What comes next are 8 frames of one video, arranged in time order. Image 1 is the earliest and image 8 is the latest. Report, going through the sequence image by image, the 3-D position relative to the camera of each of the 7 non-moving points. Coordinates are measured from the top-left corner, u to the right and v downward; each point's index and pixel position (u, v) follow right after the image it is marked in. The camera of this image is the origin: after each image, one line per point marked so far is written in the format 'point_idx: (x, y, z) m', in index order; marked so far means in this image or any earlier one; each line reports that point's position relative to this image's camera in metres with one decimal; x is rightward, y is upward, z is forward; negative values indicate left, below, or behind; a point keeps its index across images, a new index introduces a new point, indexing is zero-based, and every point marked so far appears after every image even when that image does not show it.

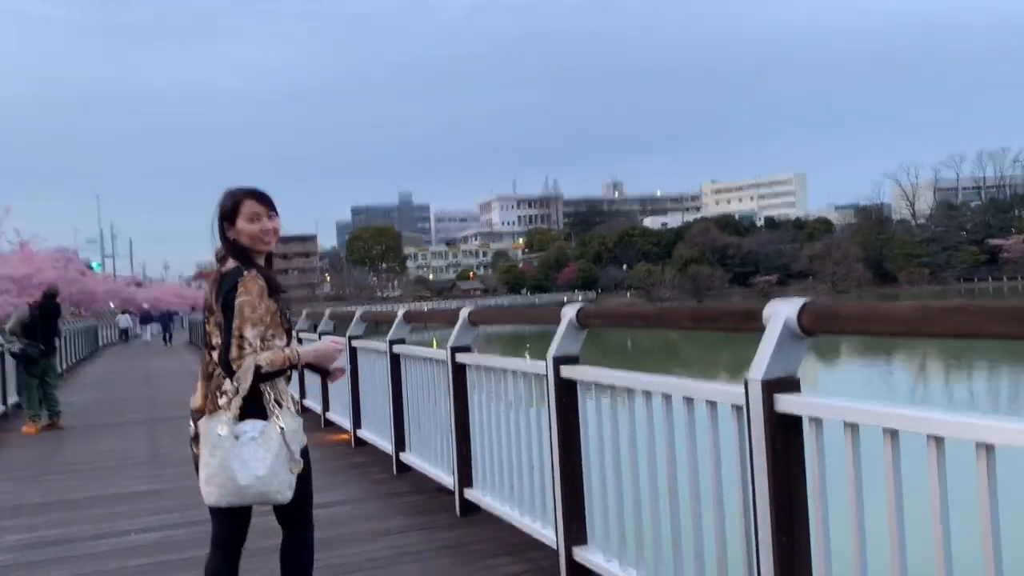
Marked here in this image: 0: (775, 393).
0: (+0.6, -0.2, +2.3) m
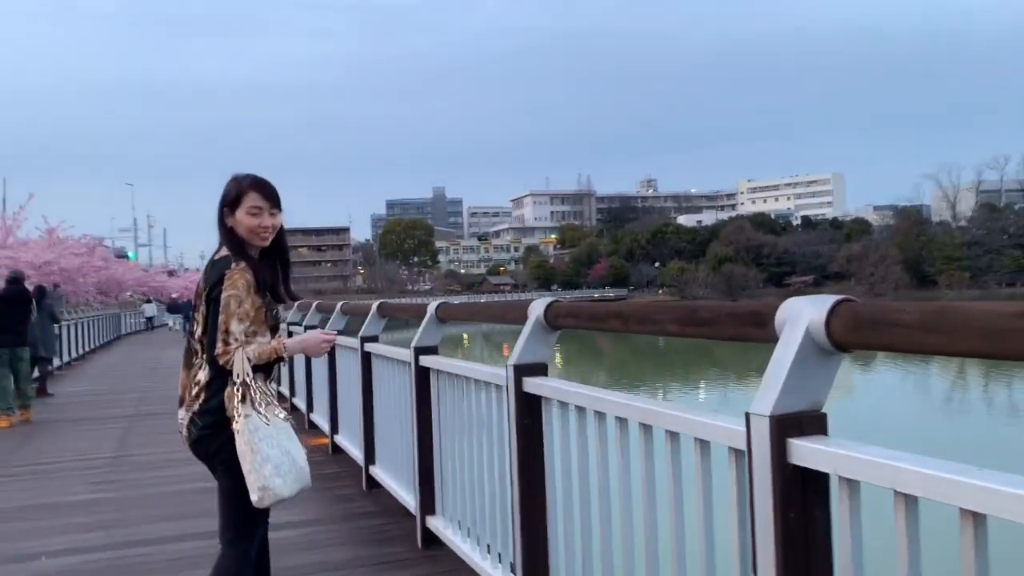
0: (+0.4, -0.2, +1.5) m
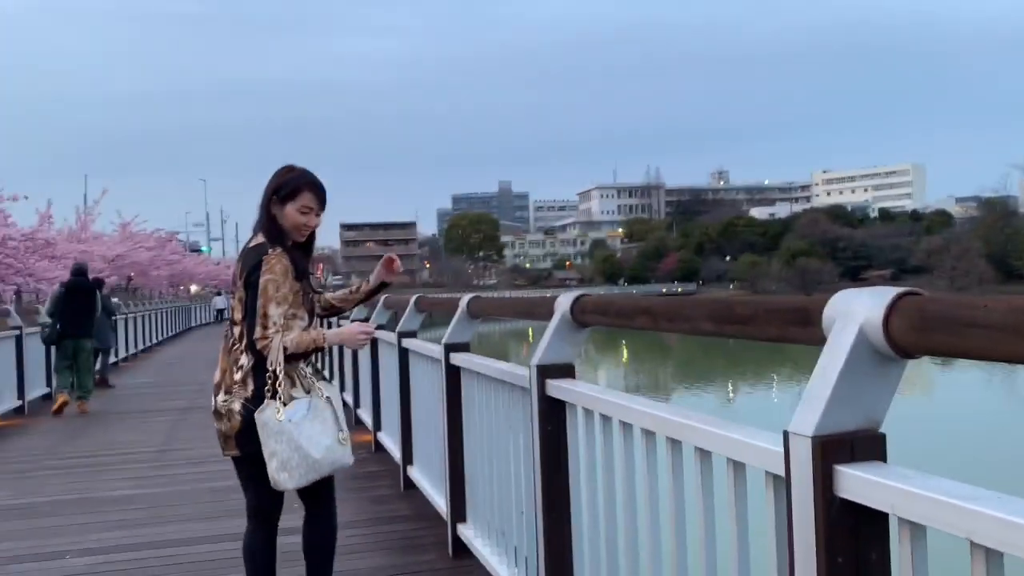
0: (+0.4, -0.2, +1.2) m
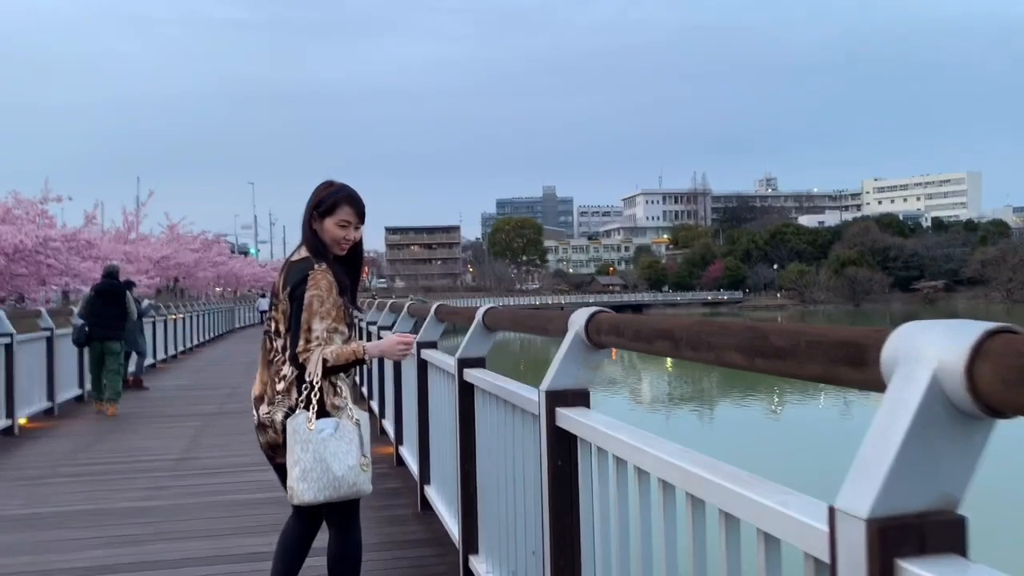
0: (+0.4, -0.2, +0.9) m
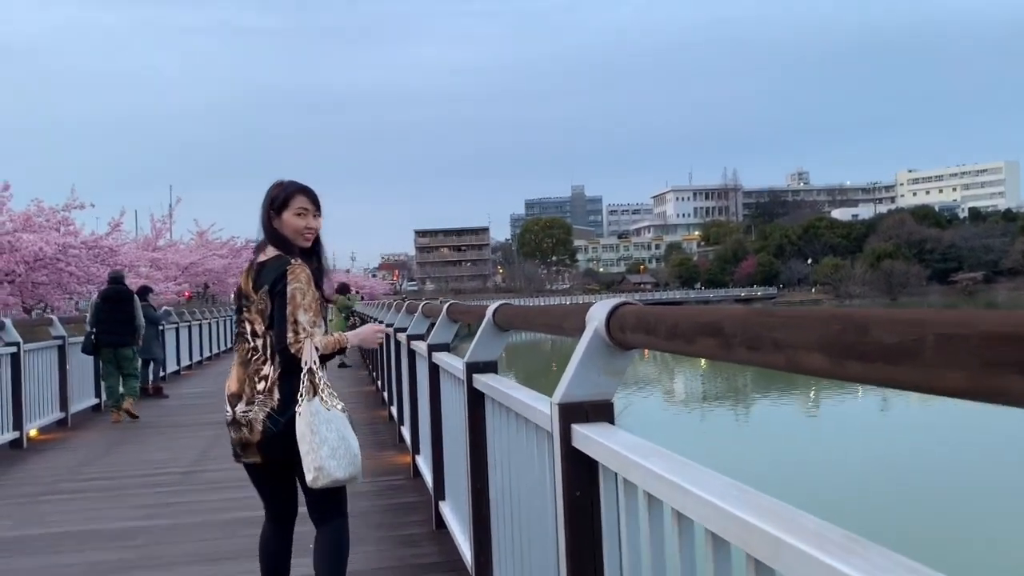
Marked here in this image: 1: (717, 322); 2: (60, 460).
0: (+0.3, -0.2, +0.5) m
1: (+0.3, 0.0, +1.2) m
2: (-3.2, -1.2, +7.1) m
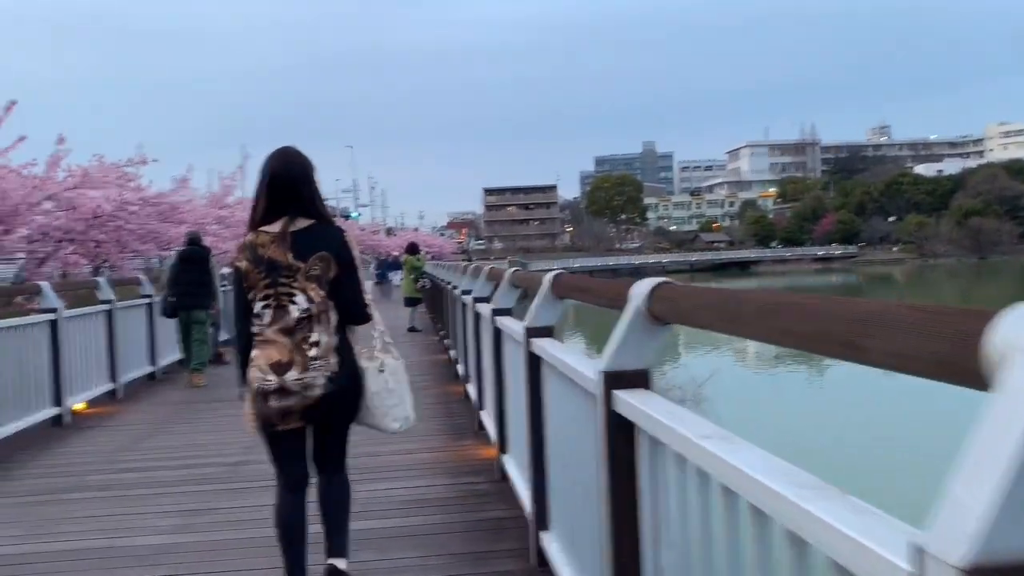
0: (+0.5, -0.3, -0.5) m
1: (+0.5, -0.1, +0.2) m
2: (-2.6, -1.0, +6.3) m
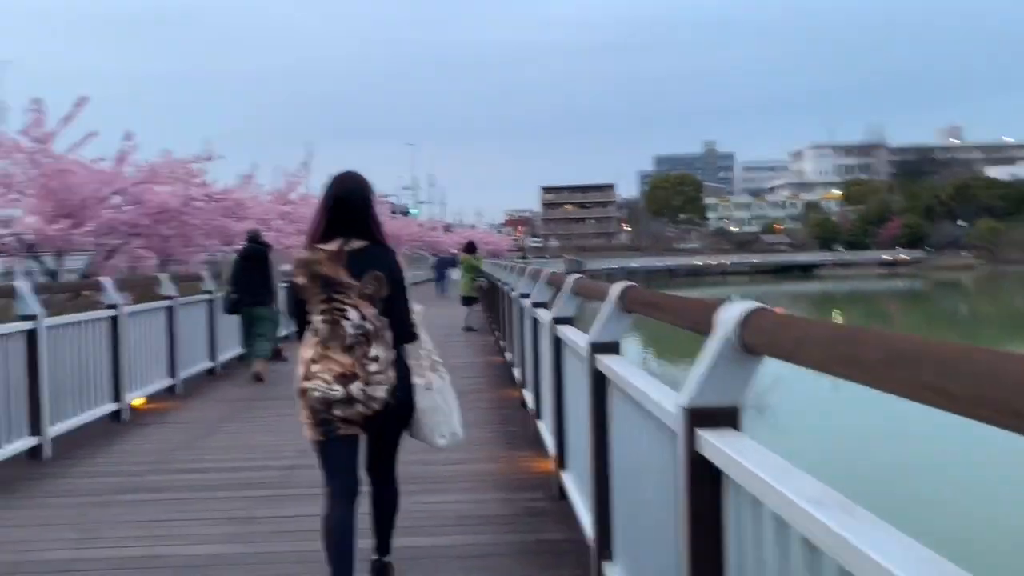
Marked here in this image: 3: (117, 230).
0: (+0.5, -0.3, -0.7) m
1: (+0.5, -0.1, 0.0) m
2: (-2.3, -1.0, +6.3) m
3: (-5.7, +0.8, +14.0) m
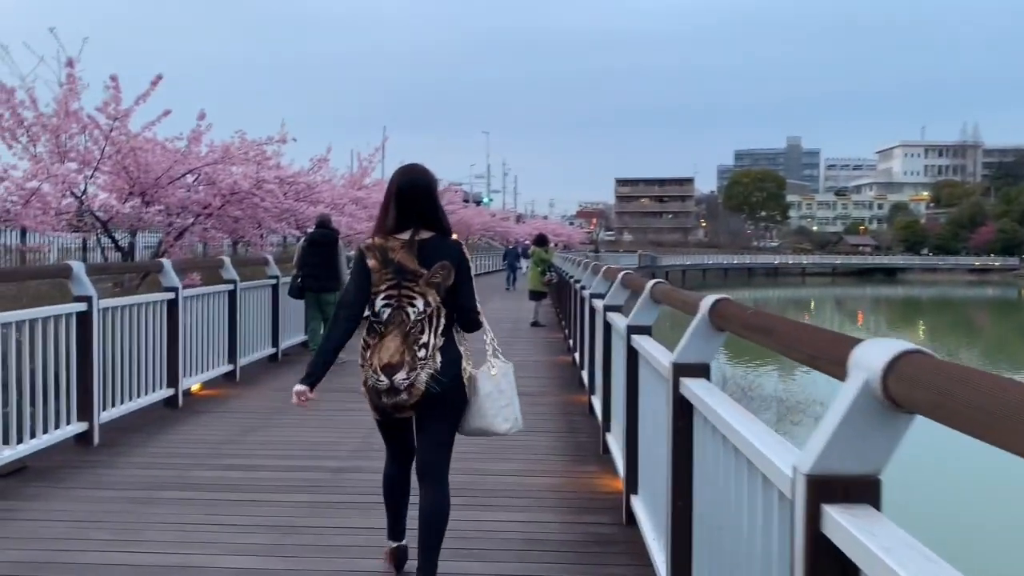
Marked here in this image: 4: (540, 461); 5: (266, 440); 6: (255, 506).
0: (+0.4, -0.4, -1.1) m
1: (+0.4, -0.2, -0.4) m
2: (-1.9, -0.9, +6.1) m
3: (-4.6, +1.1, +14.0) m
4: (+0.1, -0.9, +5.0) m
5: (-1.5, -0.9, +5.8) m
6: (-1.1, -0.9, +4.3) m
